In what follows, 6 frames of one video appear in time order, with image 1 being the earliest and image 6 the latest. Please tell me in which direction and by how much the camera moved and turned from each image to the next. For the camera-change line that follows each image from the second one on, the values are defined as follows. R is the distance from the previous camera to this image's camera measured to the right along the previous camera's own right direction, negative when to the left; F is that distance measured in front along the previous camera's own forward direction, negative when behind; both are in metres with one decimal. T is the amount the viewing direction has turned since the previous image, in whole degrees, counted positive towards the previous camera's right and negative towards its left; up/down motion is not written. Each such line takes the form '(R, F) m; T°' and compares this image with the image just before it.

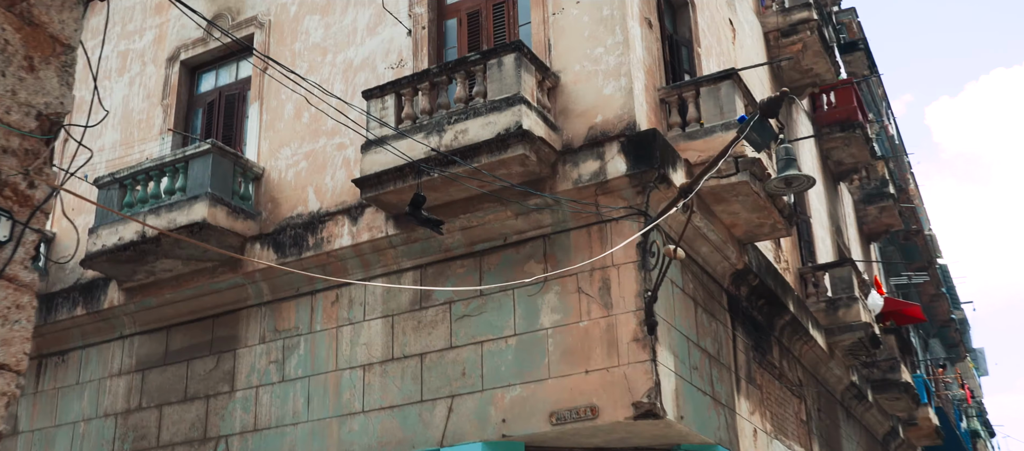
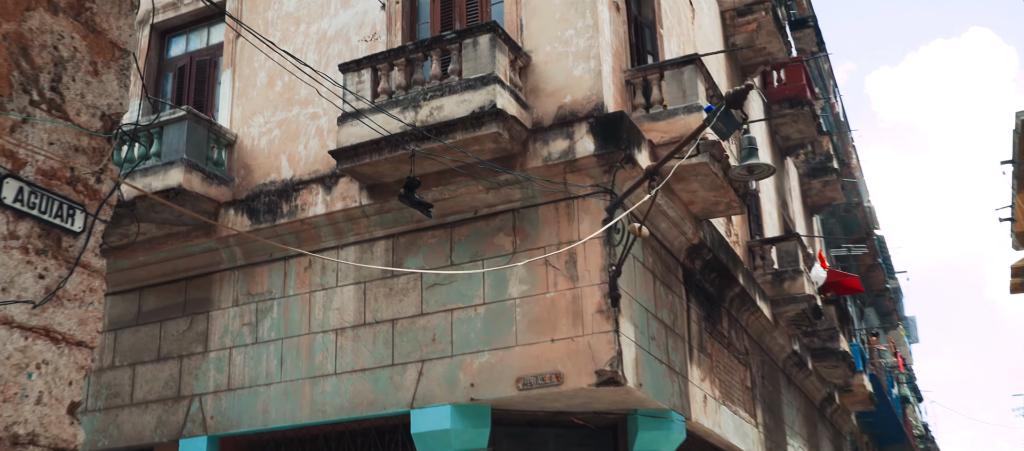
(-0.2, -0.4) m; +3°
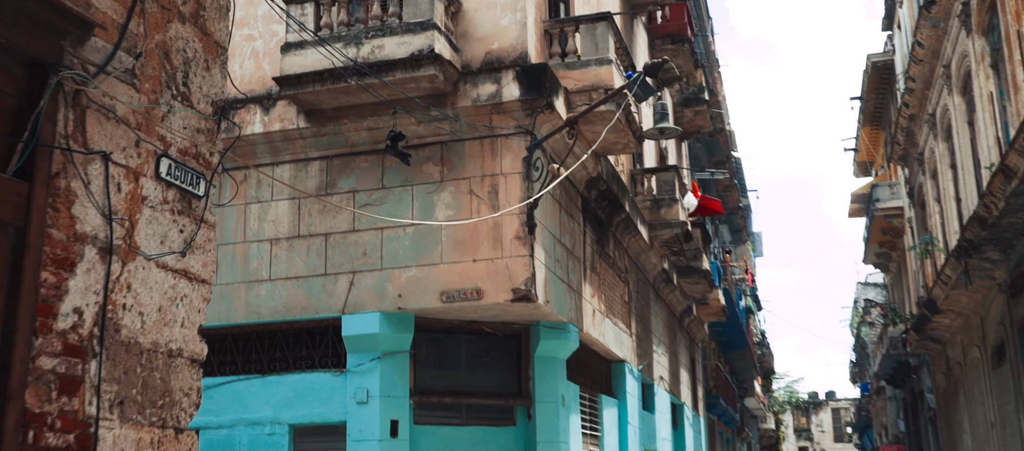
(-0.7, -1.1) m; +8°
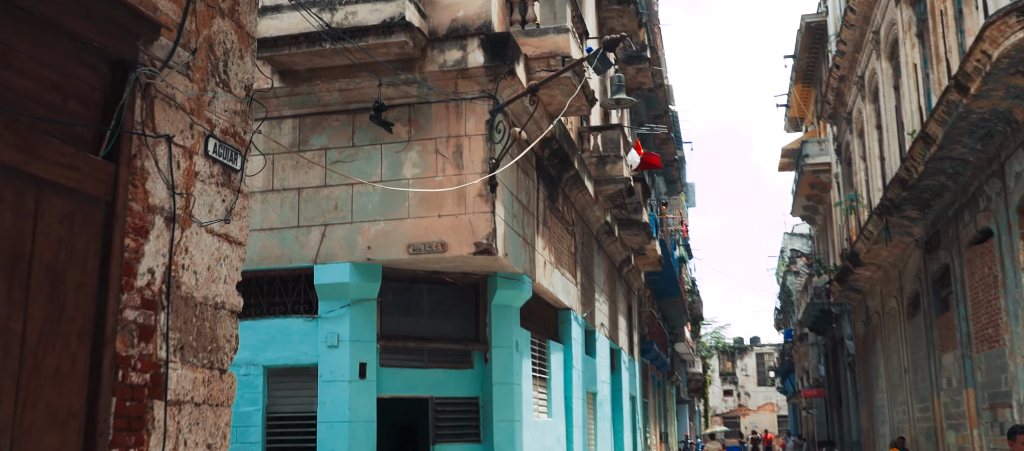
(-0.3, -0.7) m; +4°
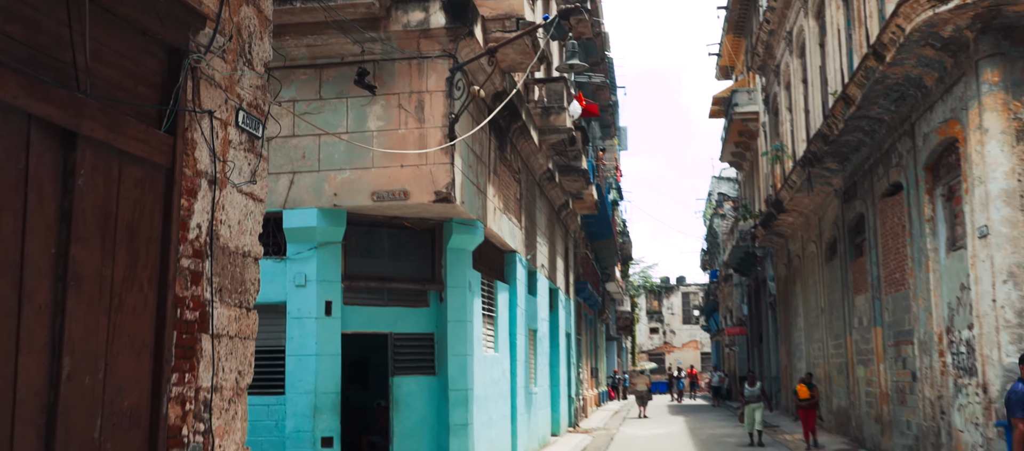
(-0.3, -0.9) m; +4°
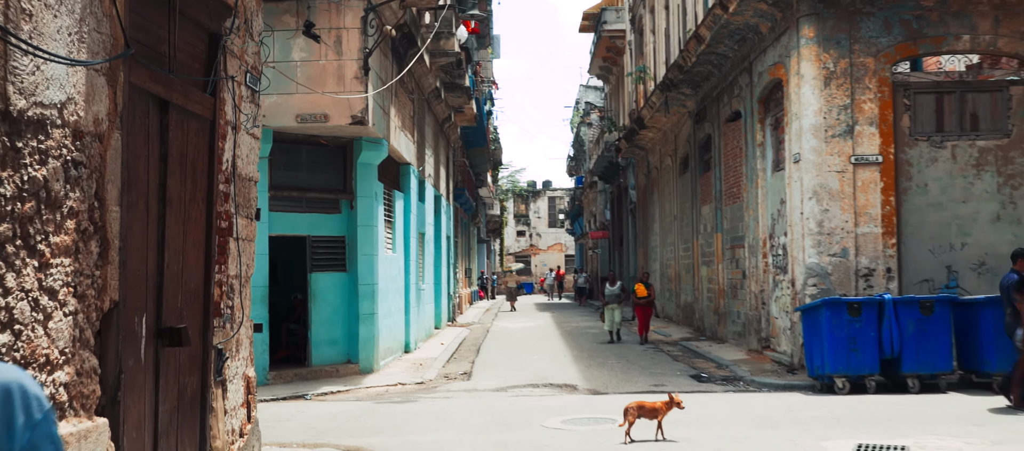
(-0.5, -2.1) m; +8°
